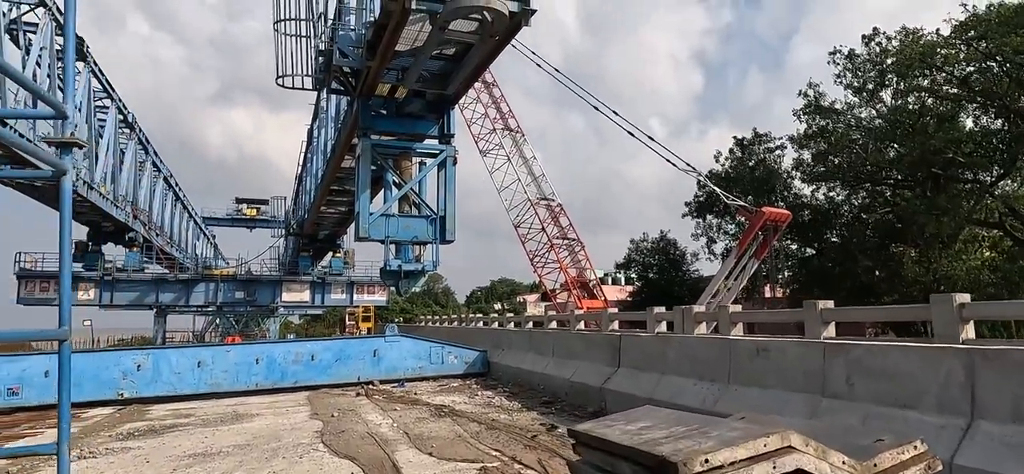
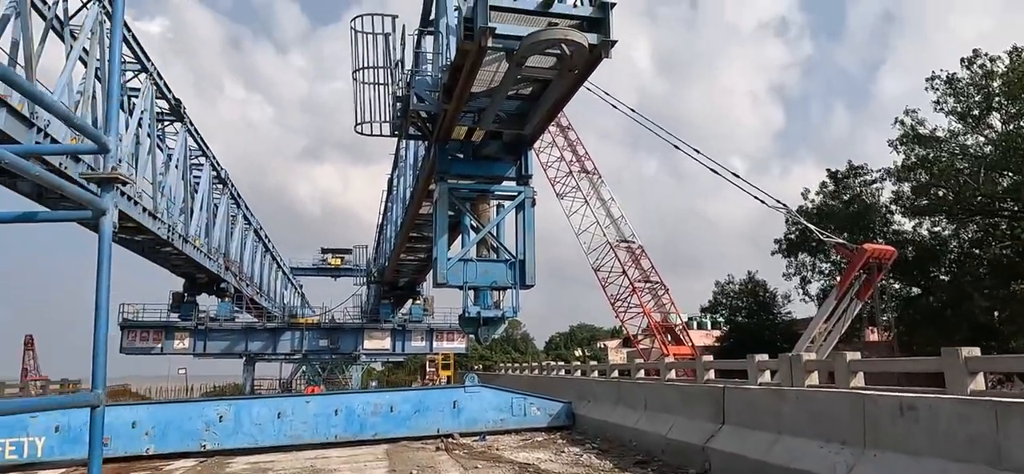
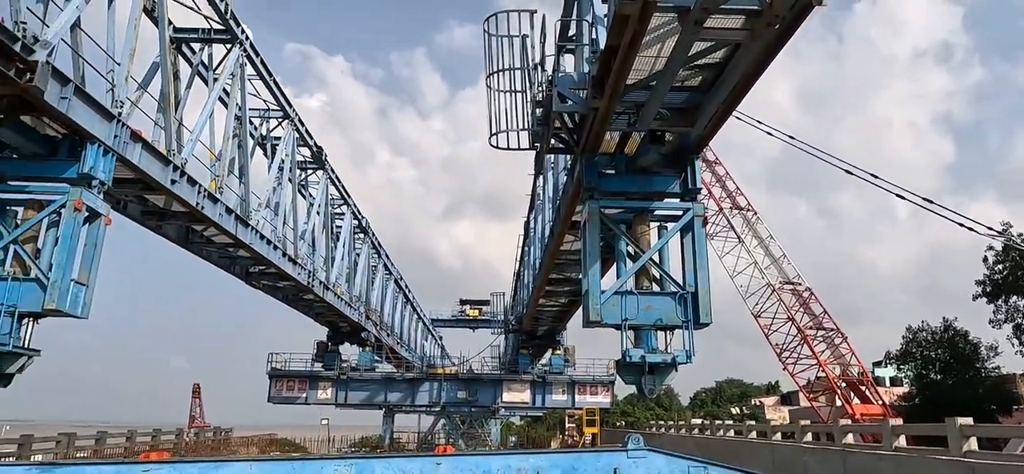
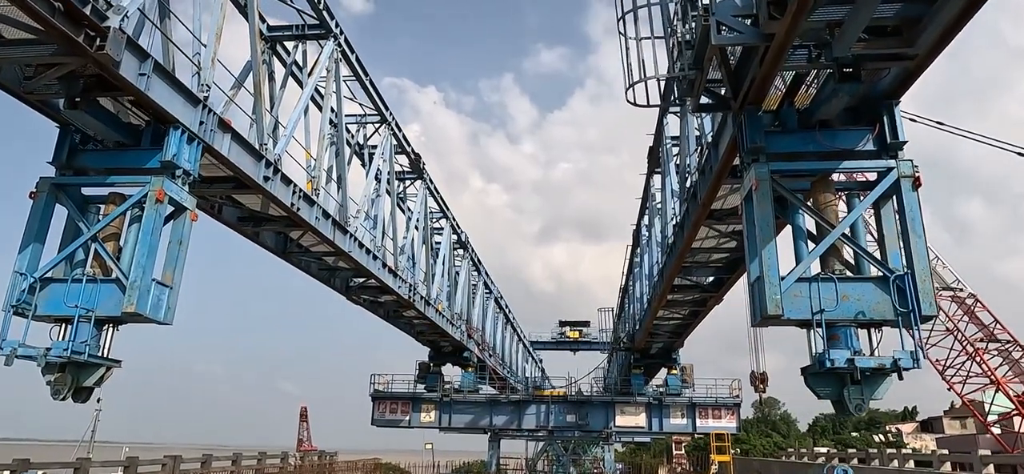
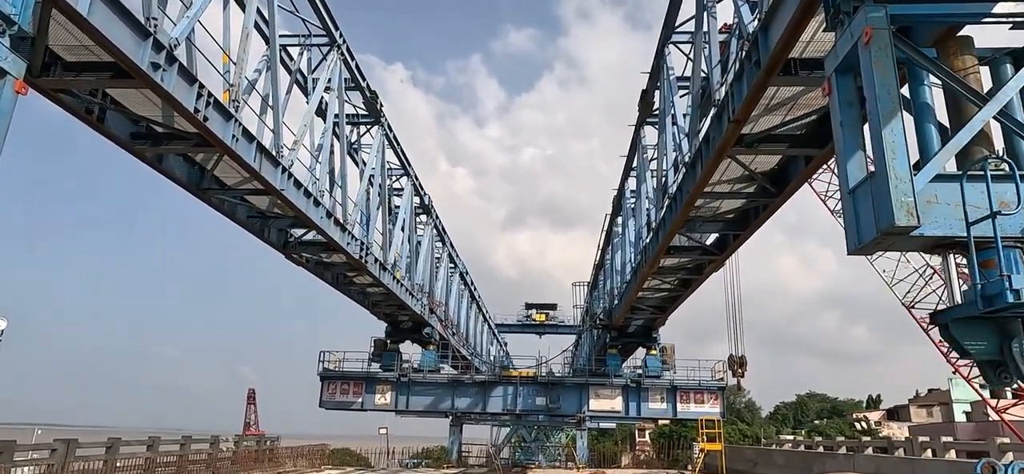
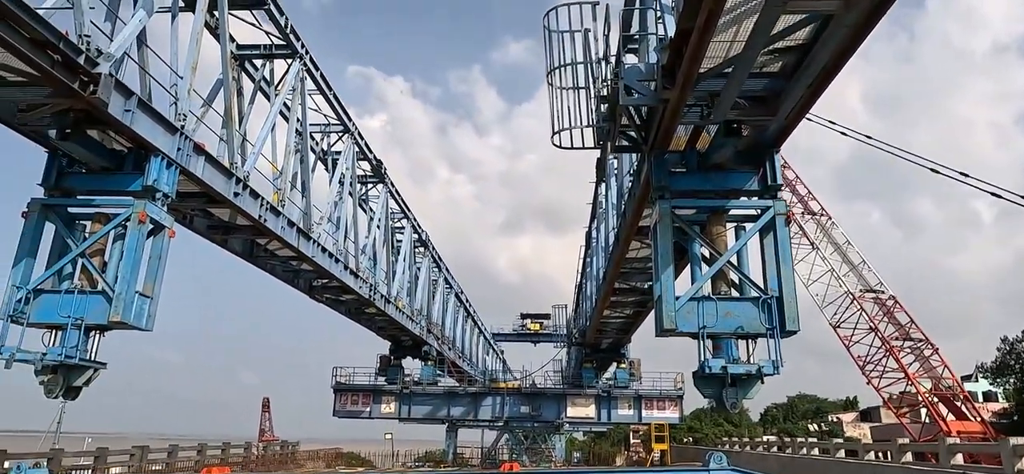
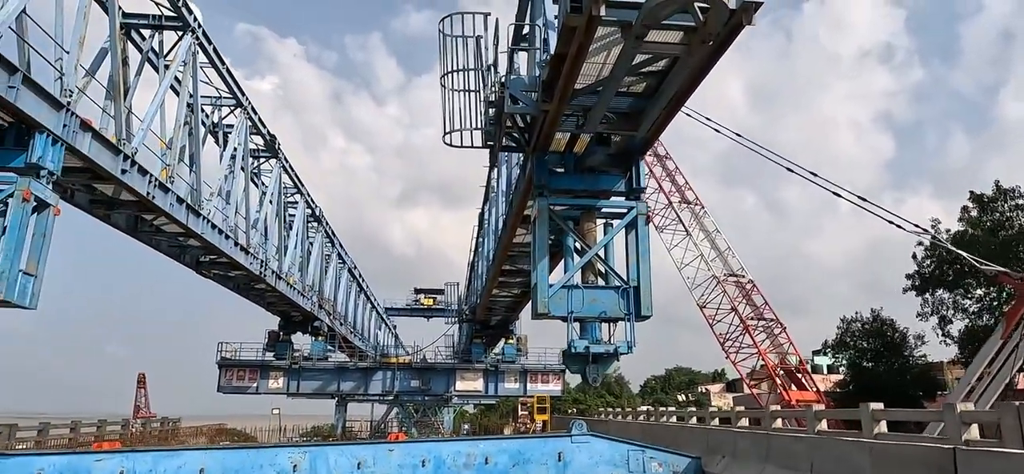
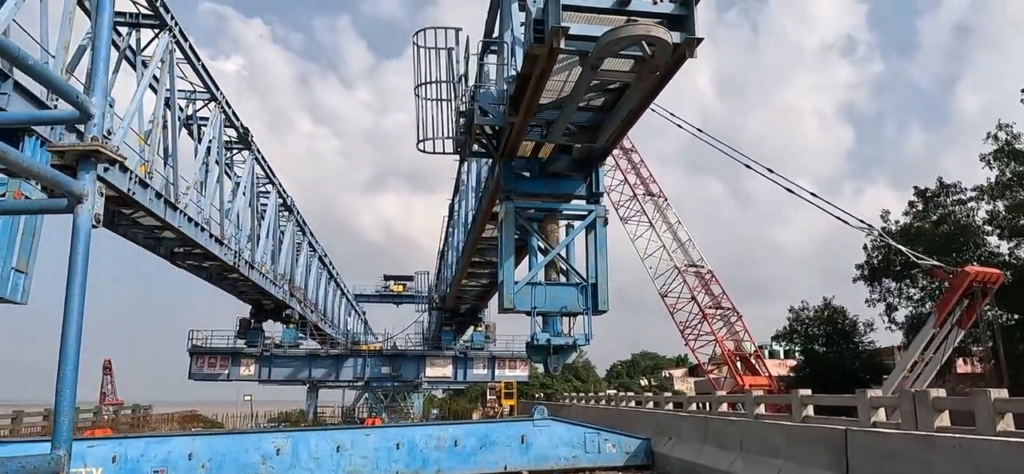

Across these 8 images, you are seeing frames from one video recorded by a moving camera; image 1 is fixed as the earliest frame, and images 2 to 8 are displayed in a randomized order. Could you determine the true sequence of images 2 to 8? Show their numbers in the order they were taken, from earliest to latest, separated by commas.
2, 8, 7, 3, 6, 4, 5
